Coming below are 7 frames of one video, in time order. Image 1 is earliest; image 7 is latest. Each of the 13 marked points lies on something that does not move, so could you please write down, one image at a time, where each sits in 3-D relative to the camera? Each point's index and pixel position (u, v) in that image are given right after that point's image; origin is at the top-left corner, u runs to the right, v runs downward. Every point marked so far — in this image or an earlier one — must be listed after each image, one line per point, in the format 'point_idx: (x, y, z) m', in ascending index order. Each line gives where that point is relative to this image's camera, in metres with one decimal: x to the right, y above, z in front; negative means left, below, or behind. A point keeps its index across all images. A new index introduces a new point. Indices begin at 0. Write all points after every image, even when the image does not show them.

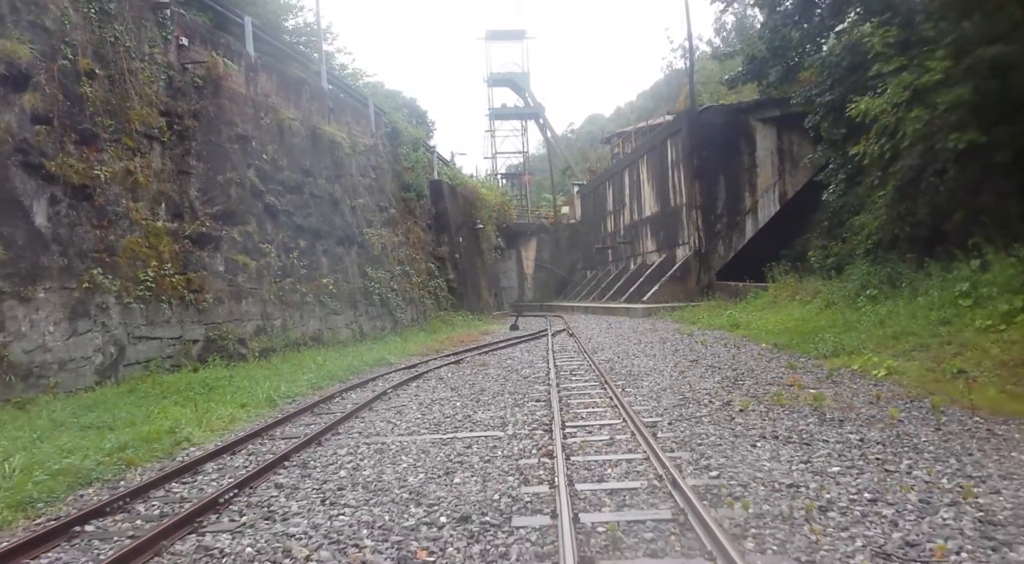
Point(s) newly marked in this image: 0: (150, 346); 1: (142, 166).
0: (-6.0, -1.0, +10.9) m
1: (-6.3, +2.0, +11.2) m
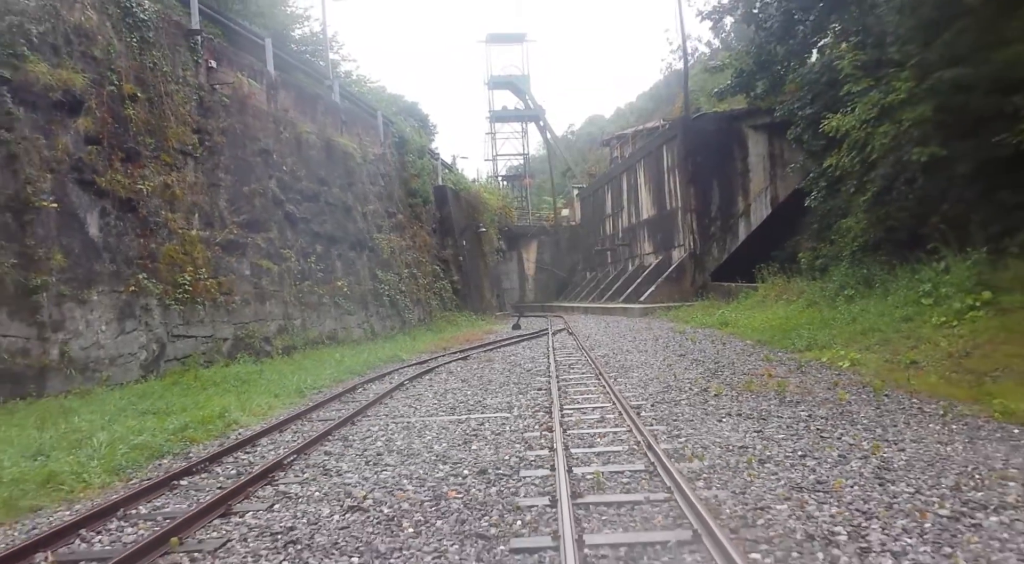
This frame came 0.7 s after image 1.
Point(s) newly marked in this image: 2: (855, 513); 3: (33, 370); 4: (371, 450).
0: (-5.9, -1.1, +11.9) m
1: (-6.2, +1.9, +12.3) m
2: (+1.9, -1.3, +3.8) m
3: (-6.6, -1.2, +9.1) m
4: (-1.3, -1.5, +6.0) m
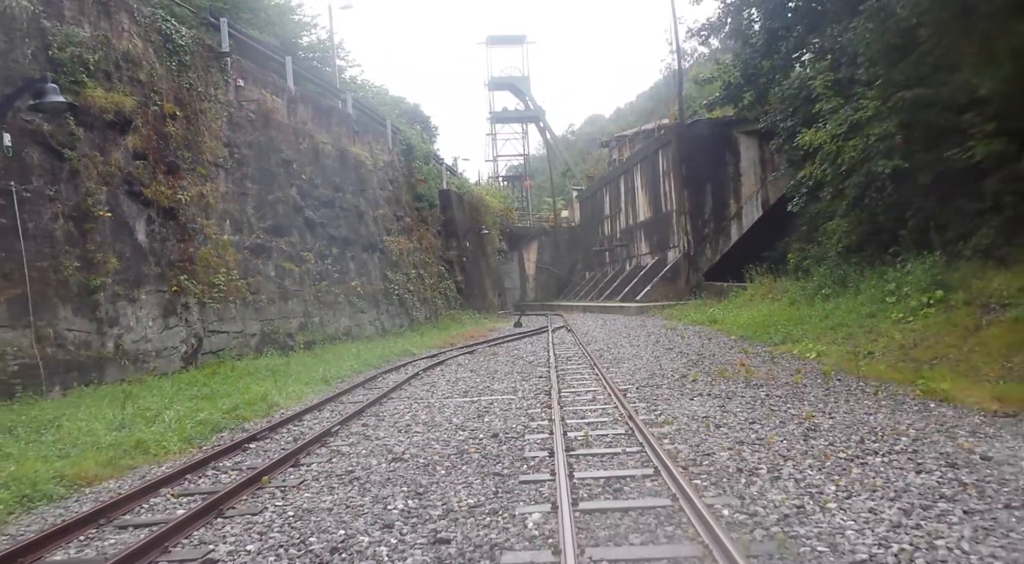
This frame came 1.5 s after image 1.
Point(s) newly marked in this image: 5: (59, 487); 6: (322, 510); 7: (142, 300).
0: (-5.8, -1.1, +13.2) m
1: (-6.2, +1.9, +13.5) m
2: (+2.0, -1.3, +5.0) m
3: (-6.5, -1.2, +10.3) m
4: (-1.2, -1.5, +7.3) m
5: (-3.8, -1.7, +5.6) m
6: (-1.2, -1.5, +4.4) m
7: (-6.4, -0.3, +11.4) m
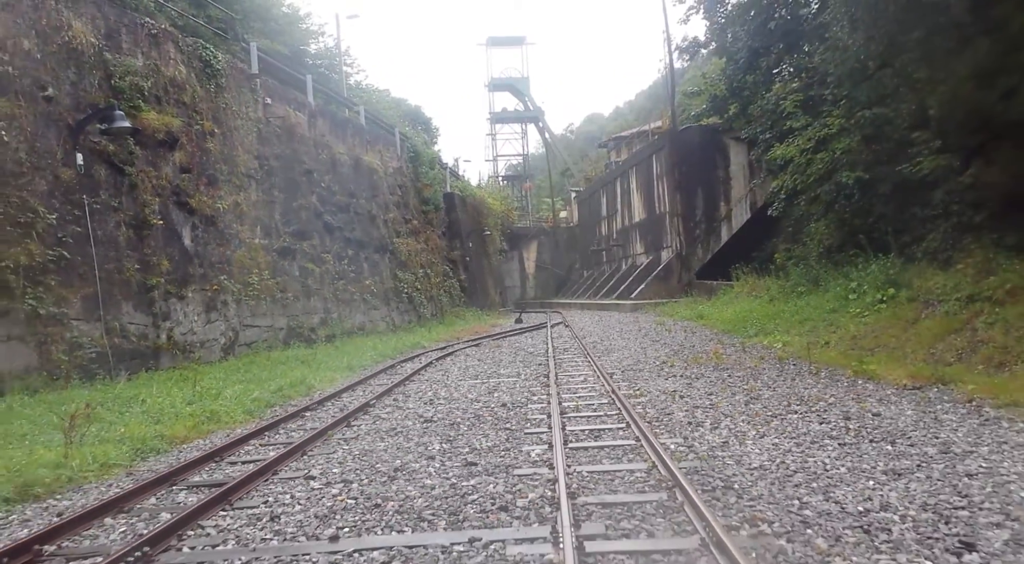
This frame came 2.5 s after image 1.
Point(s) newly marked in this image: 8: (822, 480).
0: (-5.8, -1.1, +14.7) m
1: (-6.1, +1.9, +15.0) m
2: (+2.0, -1.3, +6.5) m
3: (-6.5, -1.2, +11.8) m
4: (-1.1, -1.5, +8.8) m
5: (-3.8, -1.7, +7.1) m
6: (-1.2, -1.5, +6.0) m
7: (-6.3, -0.3, +13.0) m
8: (+2.0, -1.3, +4.3) m
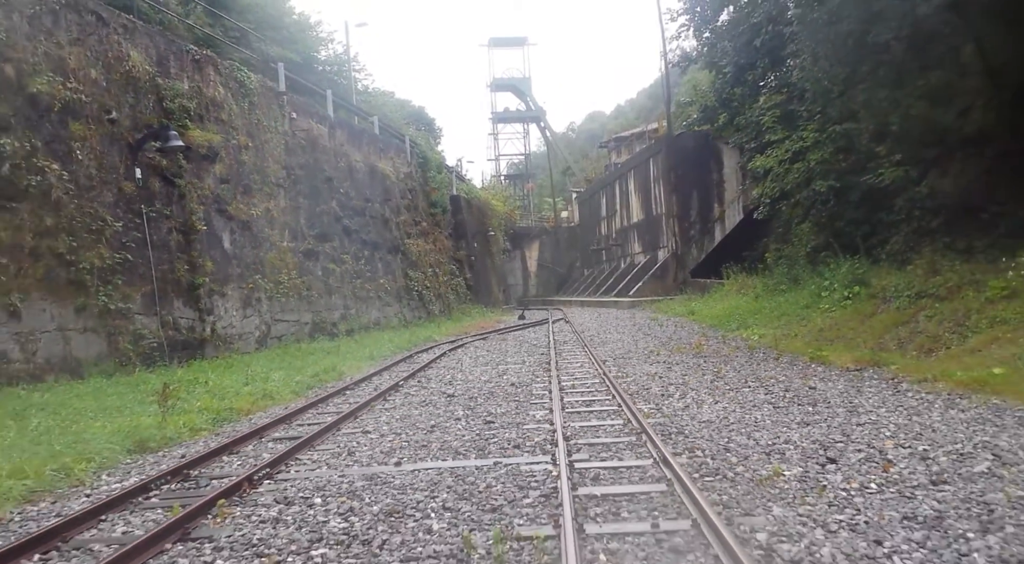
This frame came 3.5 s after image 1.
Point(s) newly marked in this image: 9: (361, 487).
0: (-5.7, -1.1, +16.2) m
1: (-6.0, +1.9, +16.6) m
2: (+2.1, -1.3, +8.1) m
3: (-6.3, -1.2, +13.4) m
4: (-1.0, -1.5, +10.3) m
5: (-3.7, -1.7, +8.7) m
6: (-1.1, -1.5, +7.5) m
7: (-6.2, -0.3, +14.5) m
8: (+2.1, -1.3, +5.8) m
9: (-1.1, -1.5, +4.7) m
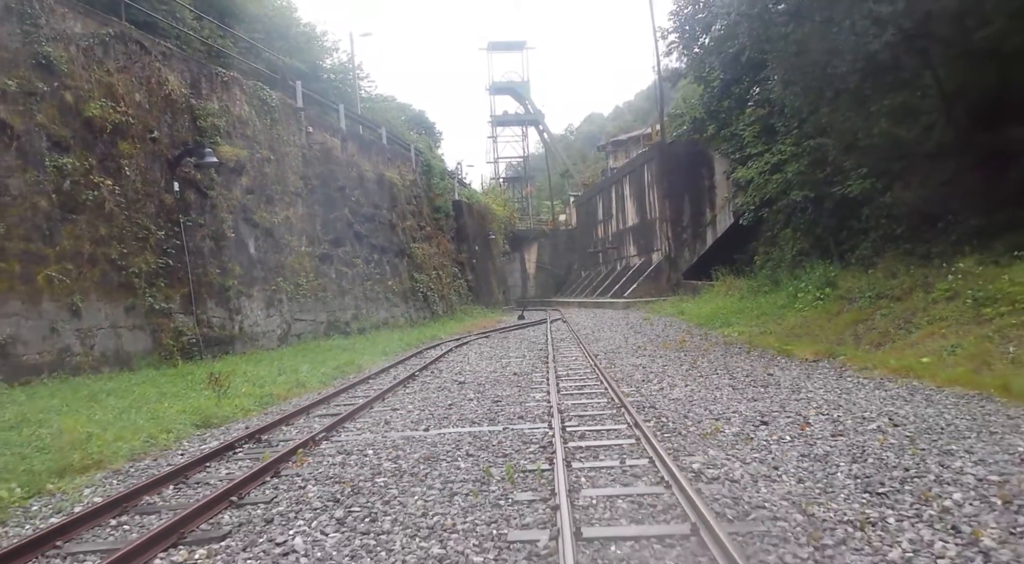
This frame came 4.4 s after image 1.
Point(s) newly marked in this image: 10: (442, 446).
0: (-5.6, -1.1, +17.6) m
1: (-6.0, +1.9, +17.9) m
2: (+2.2, -1.3, +9.4) m
3: (-6.3, -1.2, +14.7) m
4: (-1.0, -1.6, +11.7) m
5: (-3.6, -1.8, +10.0) m
6: (-1.0, -1.5, +8.9) m
7: (-6.2, -0.3, +15.9) m
8: (+2.1, -1.3, +7.2) m
9: (-1.0, -1.5, +6.1) m
10: (-0.6, -1.5, +5.9) m
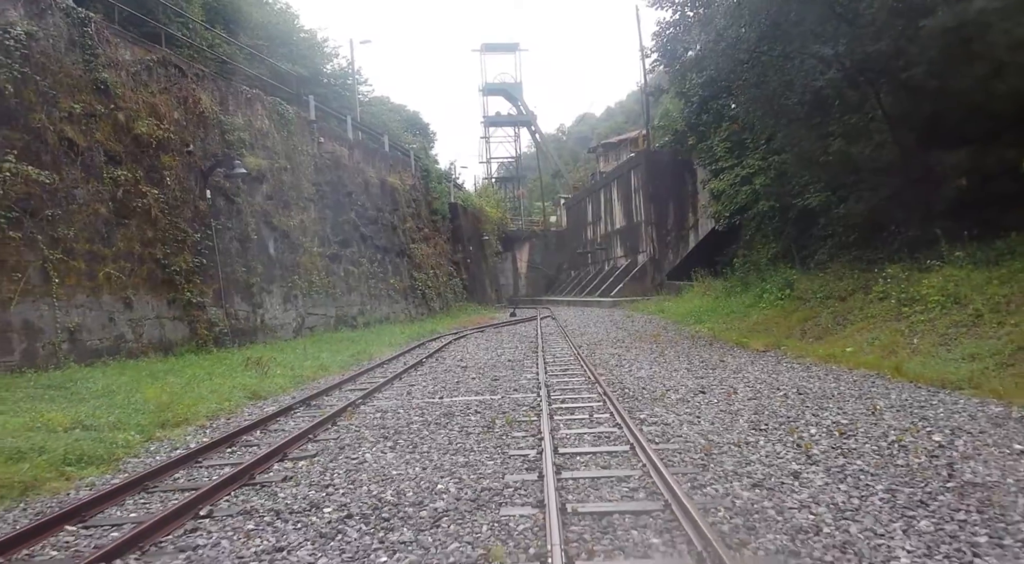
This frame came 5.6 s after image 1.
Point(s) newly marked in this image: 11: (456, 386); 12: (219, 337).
0: (-5.8, -1.1, +19.3) m
1: (-6.1, +2.0, +19.7) m
2: (+2.1, -1.4, +11.3) m
3: (-6.5, -1.2, +16.4) m
4: (-1.1, -1.6, +13.5) m
5: (-3.7, -1.7, +11.8) m
6: (-1.1, -1.5, +10.7) m
7: (-6.4, -0.3, +17.6) m
8: (+2.1, -1.3, +9.0) m
9: (-1.1, -1.5, +7.9) m
10: (-0.7, -1.5, +7.7) m
11: (-0.8, -1.5, +9.4) m
12: (-6.7, -1.3, +15.1) m
